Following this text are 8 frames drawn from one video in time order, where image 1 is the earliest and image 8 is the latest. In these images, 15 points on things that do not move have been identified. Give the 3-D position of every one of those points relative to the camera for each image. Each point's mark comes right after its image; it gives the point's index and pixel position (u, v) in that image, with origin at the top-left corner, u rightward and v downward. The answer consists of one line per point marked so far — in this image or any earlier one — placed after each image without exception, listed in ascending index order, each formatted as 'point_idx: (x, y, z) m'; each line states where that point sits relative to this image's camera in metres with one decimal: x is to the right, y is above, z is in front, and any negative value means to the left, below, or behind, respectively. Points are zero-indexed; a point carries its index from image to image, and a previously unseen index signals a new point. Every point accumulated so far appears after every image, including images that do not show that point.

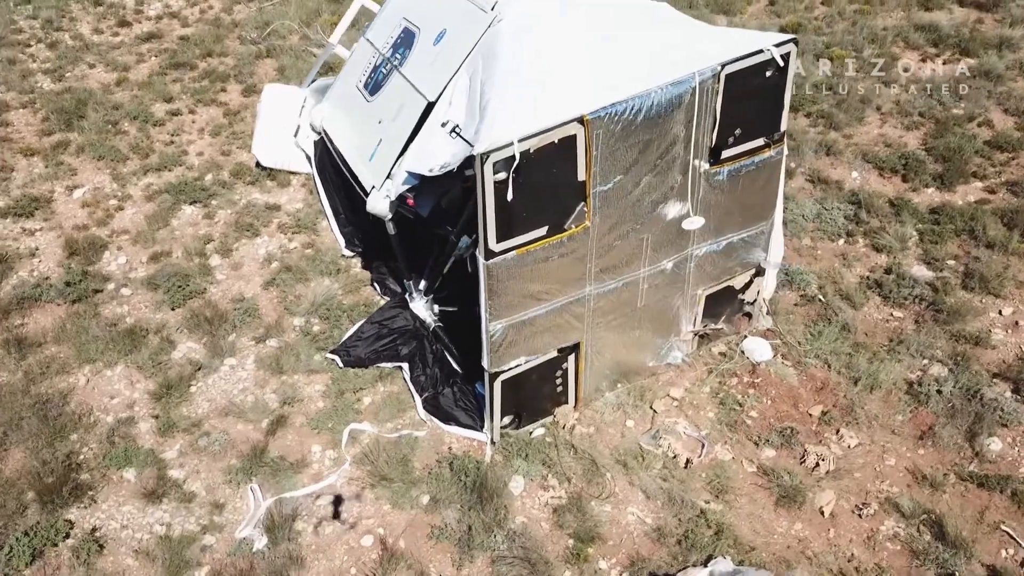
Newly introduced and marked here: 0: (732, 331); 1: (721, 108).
0: (+1.5, -0.3, +5.7) m
1: (+1.1, +0.9, +4.5) m
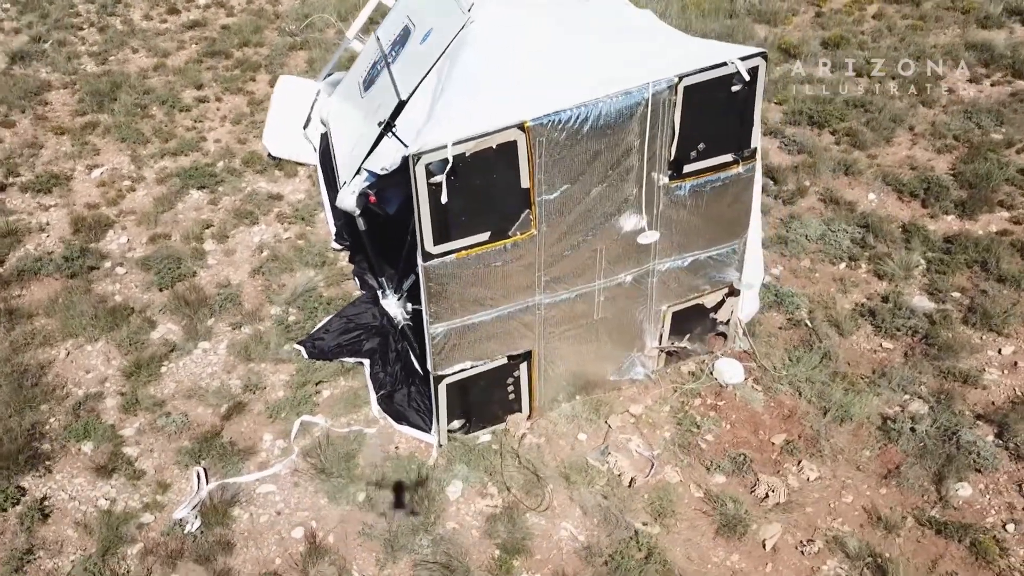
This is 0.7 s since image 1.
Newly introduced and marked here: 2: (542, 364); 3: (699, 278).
0: (+1.2, -0.4, +5.5) m
1: (+0.9, +0.9, +4.4) m
2: (+0.2, -0.4, +5.0) m
3: (+1.1, +0.1, +5.1) m
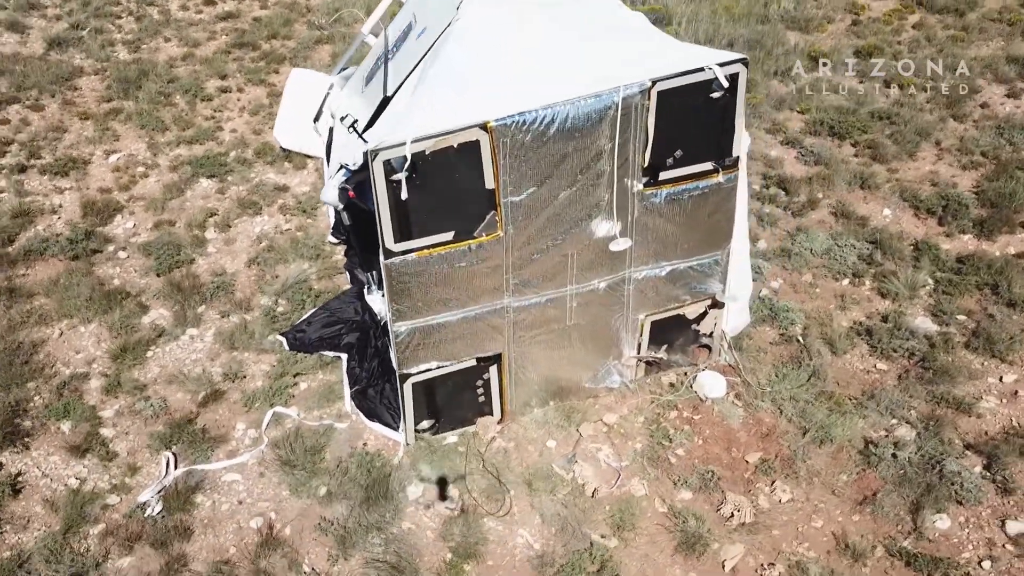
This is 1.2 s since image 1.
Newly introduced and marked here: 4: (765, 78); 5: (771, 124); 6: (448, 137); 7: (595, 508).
0: (+1.1, -0.5, +5.4) m
1: (+0.7, +0.8, +4.3) m
2: (0.0, -0.5, +4.9) m
3: (+1.0, 0.0, +5.0) m
4: (+2.7, +2.2, +9.0) m
5: (+2.5, +1.6, +8.3) m
6: (-0.3, +0.7, +3.9) m
7: (+0.5, -1.2, +4.6) m
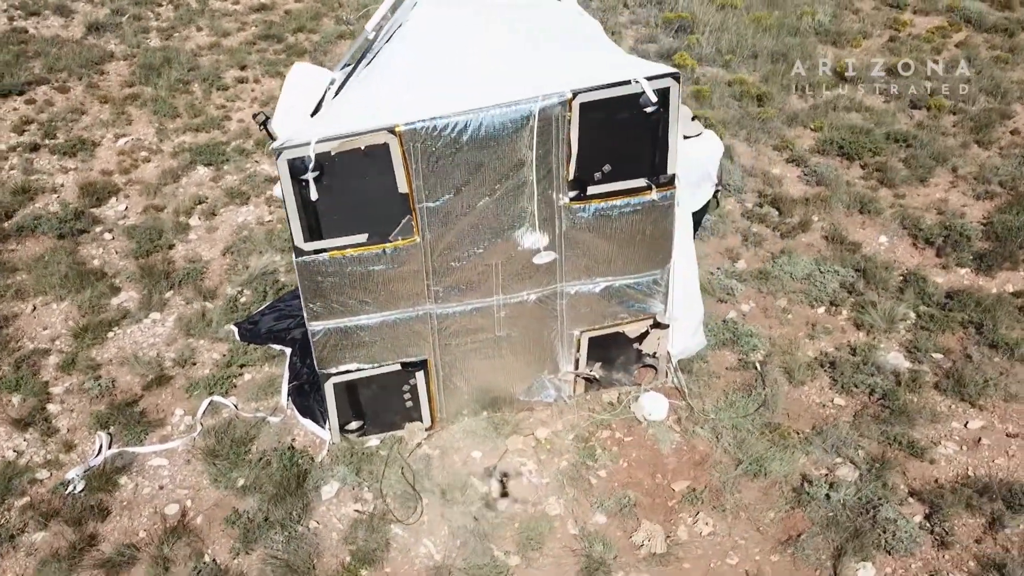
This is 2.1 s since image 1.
0: (+0.7, -0.6, +5.3) m
1: (+0.3, +0.7, +4.2) m
2: (-0.4, -0.5, +4.9) m
3: (+0.6, -0.1, +4.9) m
4: (+2.8, +2.0, +8.7) m
5: (+2.5, +1.4, +8.0) m
6: (-0.7, +0.7, +3.9) m
7: (0.0, -1.3, +4.5) m
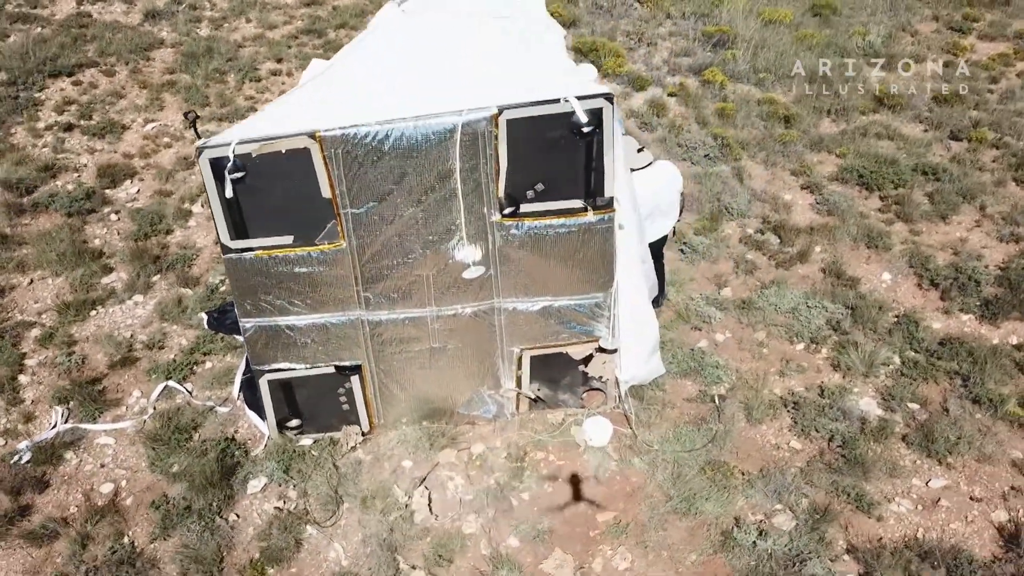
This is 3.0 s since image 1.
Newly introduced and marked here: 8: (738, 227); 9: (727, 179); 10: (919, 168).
0: (+0.4, -0.7, +5.1) m
1: (0.0, +0.6, +4.1) m
2: (-0.8, -0.5, +4.9) m
3: (+0.2, -0.2, +4.7) m
4: (+3.0, +1.7, +8.4) m
5: (+2.6, +1.1, +7.7) m
6: (-1.1, +0.7, +3.9) m
7: (-0.5, -1.3, +4.5) m
8: (+1.8, +0.5, +6.9) m
9: (+1.9, +0.9, +7.4) m
10: (+3.6, +1.1, +7.6) m
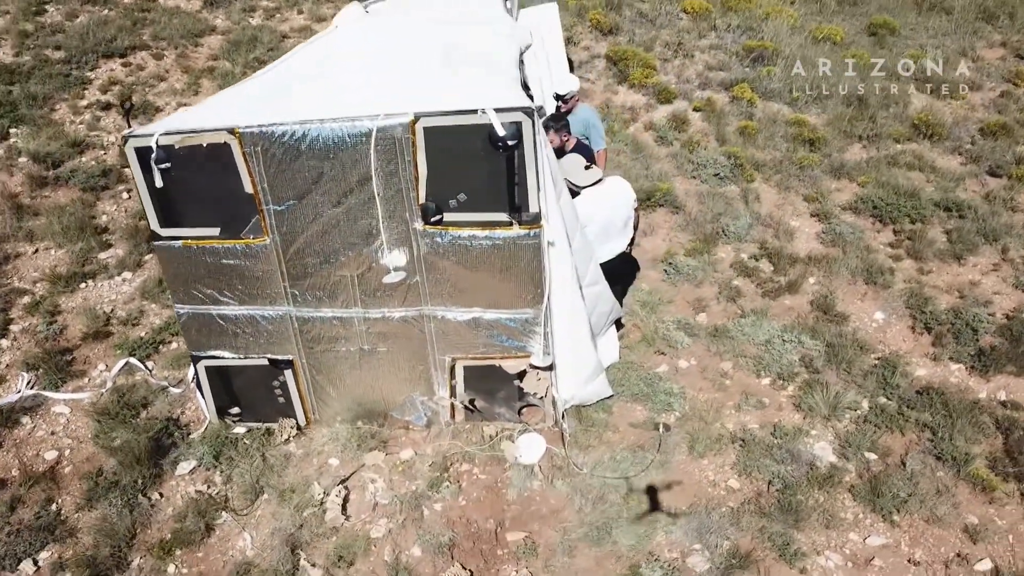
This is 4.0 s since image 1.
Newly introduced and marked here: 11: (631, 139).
0: (0.0, -0.8, +5.1) m
1: (-0.4, +0.6, +4.0) m
2: (-1.2, -0.5, +4.9) m
3: (-0.2, -0.3, +4.7) m
4: (+3.1, +1.4, +8.0) m
5: (+2.6, +0.8, +7.3) m
6: (-1.5, +0.7, +4.0) m
7: (-1.0, -1.3, +4.5) m
8: (+1.7, +0.3, +6.7) m
9: (+1.9, +0.7, +7.2) m
10: (+3.6, +0.7, +7.1) m
11: (+1.1, +1.4, +8.0) m
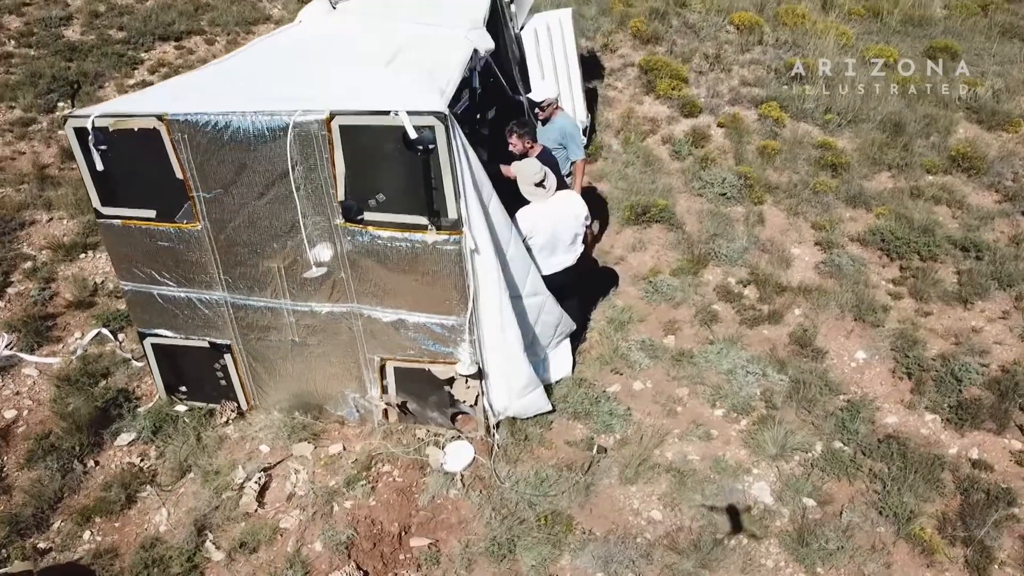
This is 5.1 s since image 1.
0: (-0.4, -0.8, +5.0) m
1: (-0.8, +0.6, +4.0) m
2: (-1.6, -0.4, +5.0) m
3: (-0.5, -0.3, +4.7) m
4: (+3.2, +1.1, +7.6) m
5: (+2.5, +0.6, +7.0) m
6: (-1.9, +0.8, +4.1) m
7: (-1.5, -1.3, +4.6) m
8: (+1.6, +0.1, +6.4) m
9: (+1.8, +0.5, +6.9) m
10: (+3.5, +0.4, +6.7) m
11: (+1.2, +1.3, +7.8) m
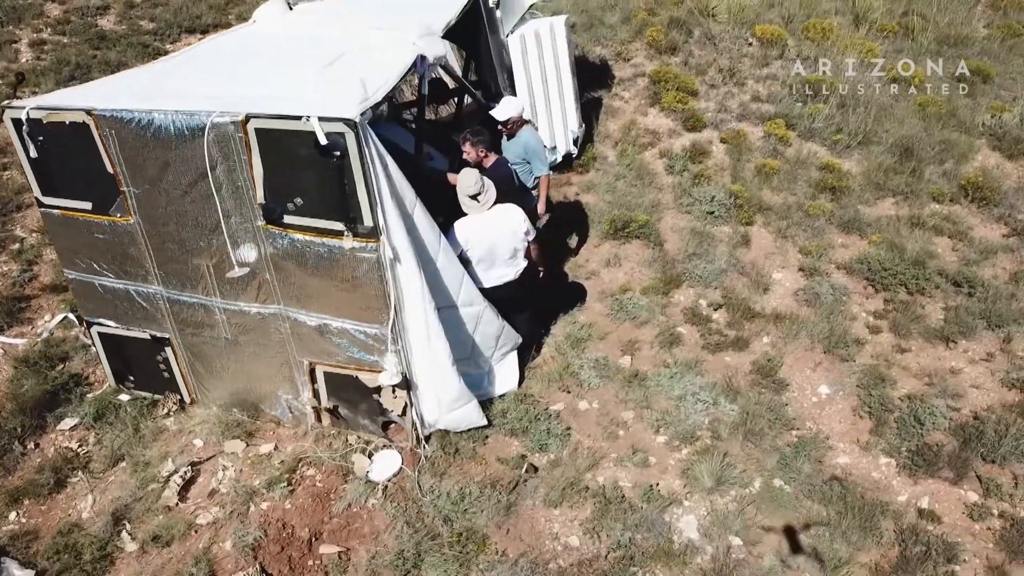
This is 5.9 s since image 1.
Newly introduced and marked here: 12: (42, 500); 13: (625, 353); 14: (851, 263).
0: (-0.8, -0.8, +5.0) m
1: (-1.2, +0.6, +4.0) m
2: (-1.9, -0.4, +5.0) m
3: (-0.9, -0.3, +4.6) m
4: (+3.1, +0.8, +7.3) m
5: (+2.4, +0.4, +6.7) m
6: (-2.2, +0.9, +4.2) m
7: (-1.9, -1.2, +4.6) m
8: (+1.3, -0.1, +6.2) m
9: (+1.6, +0.4, +6.7) m
10: (+3.3, +0.1, +6.3) m
11: (+1.1, +1.1, +7.6) m
12: (-2.6, -1.2, +4.7) m
13: (+0.8, -0.4, +5.7) m
14: (+2.6, +0.2, +6.5) m
